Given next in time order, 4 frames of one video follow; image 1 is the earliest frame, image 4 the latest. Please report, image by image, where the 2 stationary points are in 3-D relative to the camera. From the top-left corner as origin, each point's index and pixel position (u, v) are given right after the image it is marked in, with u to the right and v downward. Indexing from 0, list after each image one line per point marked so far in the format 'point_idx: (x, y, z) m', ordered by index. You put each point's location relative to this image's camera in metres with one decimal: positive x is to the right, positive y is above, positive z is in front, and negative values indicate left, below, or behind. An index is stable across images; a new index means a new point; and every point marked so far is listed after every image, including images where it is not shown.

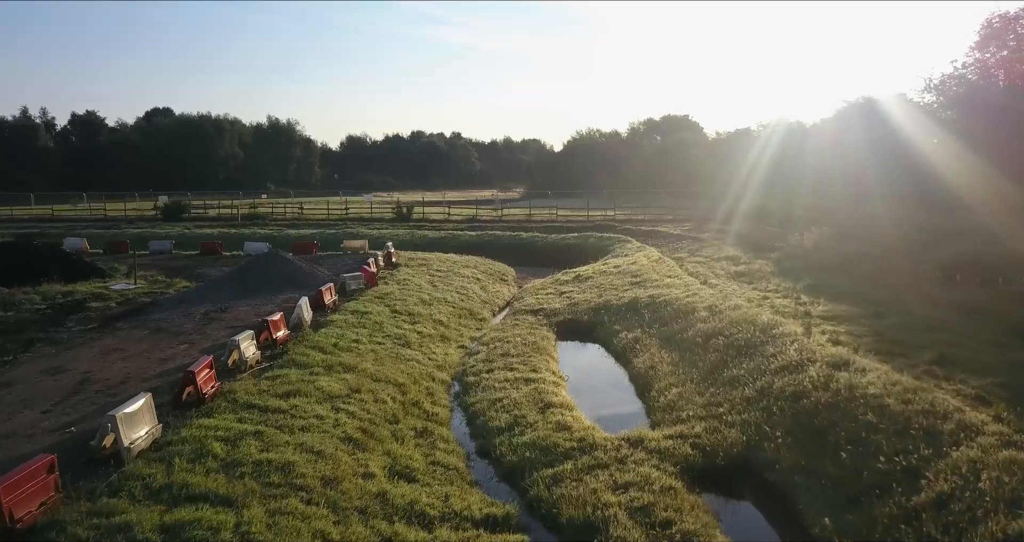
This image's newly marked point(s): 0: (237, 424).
0: (-2.9, -1.6, +8.1) m
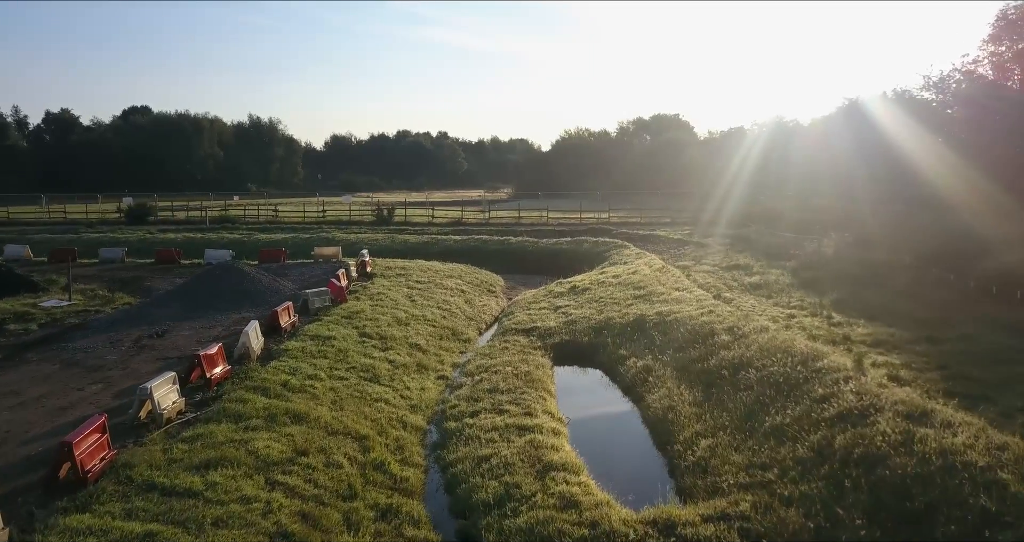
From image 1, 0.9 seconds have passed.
0: (-3.0, -1.9, +5.9) m
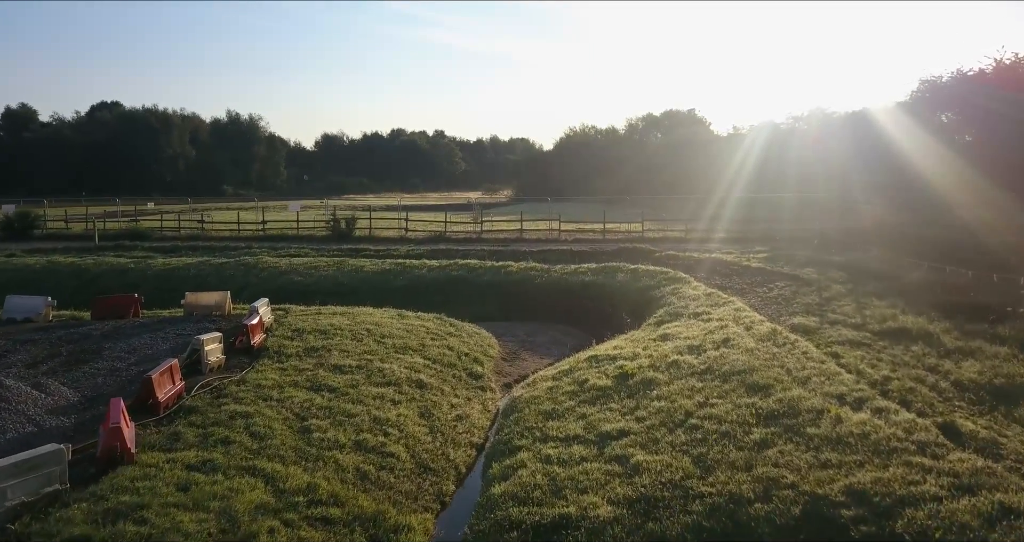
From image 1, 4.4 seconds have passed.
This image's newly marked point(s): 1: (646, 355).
0: (-3.0, -3.0, -3.0) m
1: (+2.1, -1.3, +12.0) m
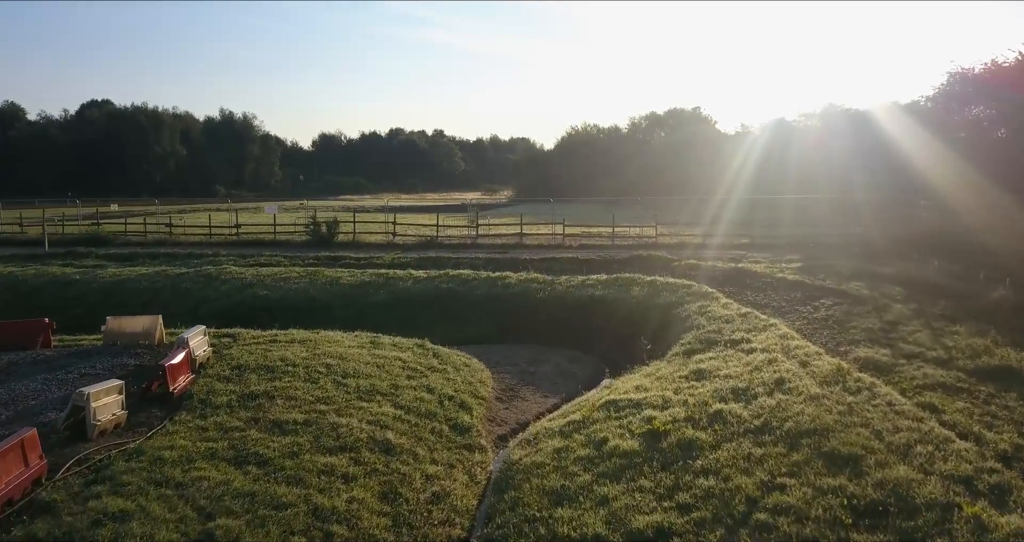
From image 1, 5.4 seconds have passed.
0: (-3.1, -3.3, -5.6) m
1: (+2.1, -1.6, +9.4) m
